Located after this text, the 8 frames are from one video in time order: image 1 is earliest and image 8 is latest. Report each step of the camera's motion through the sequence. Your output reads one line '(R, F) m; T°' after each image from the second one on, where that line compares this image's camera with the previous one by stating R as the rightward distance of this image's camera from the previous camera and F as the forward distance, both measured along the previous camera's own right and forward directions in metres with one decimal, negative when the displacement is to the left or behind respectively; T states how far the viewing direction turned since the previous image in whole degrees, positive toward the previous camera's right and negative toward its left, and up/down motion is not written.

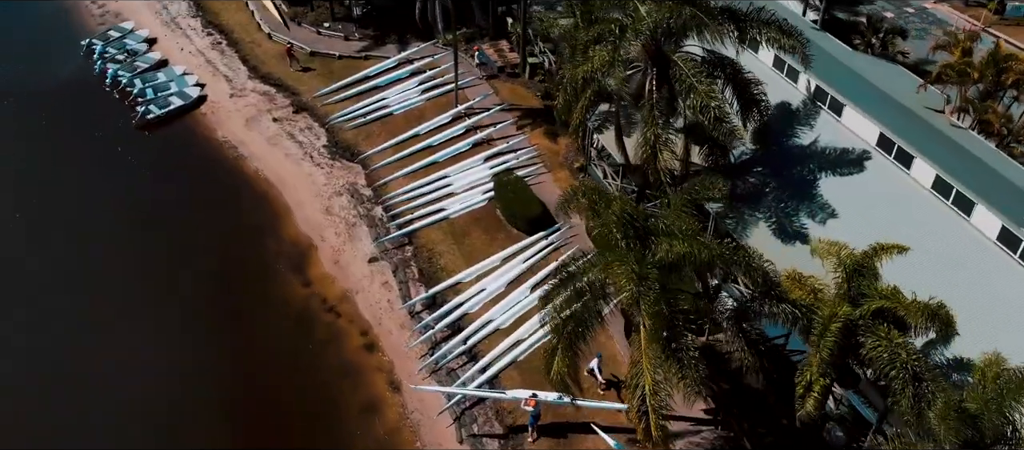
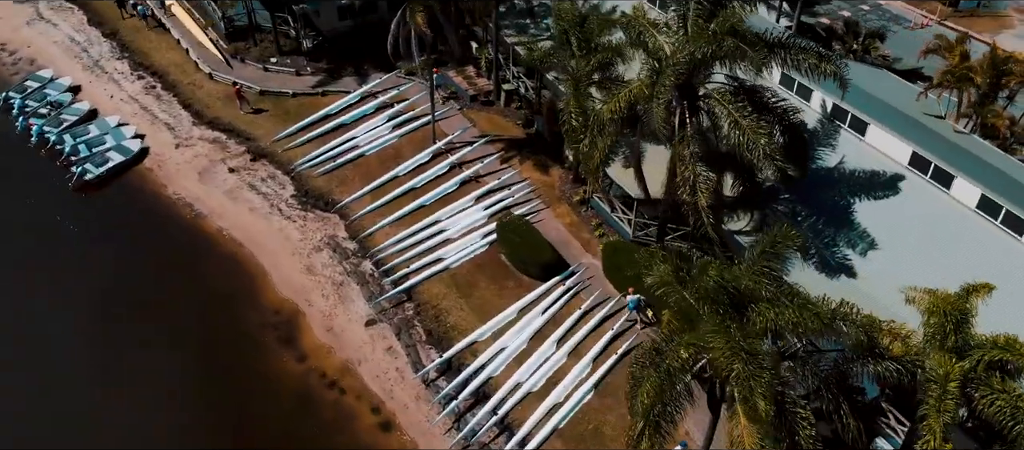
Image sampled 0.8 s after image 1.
(-3.1, +2.4) m; +6°
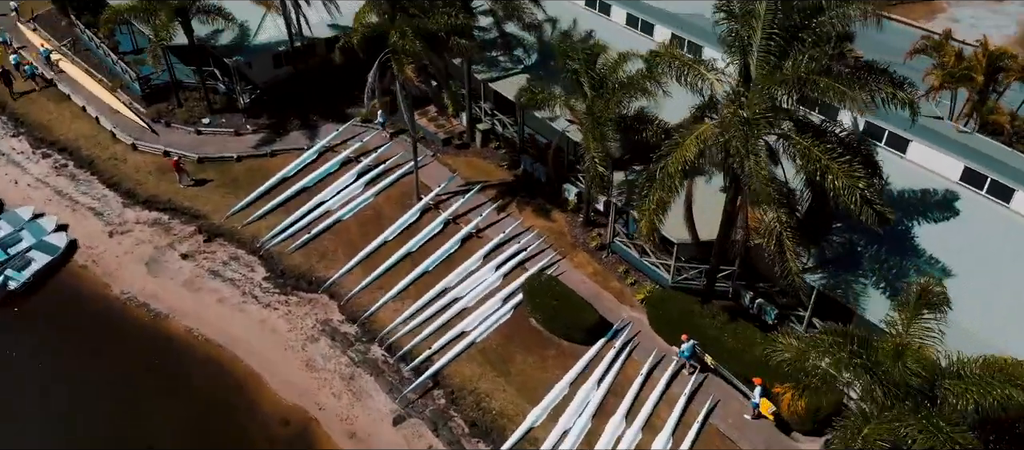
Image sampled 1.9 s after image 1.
(-4.4, +3.1) m; +9°
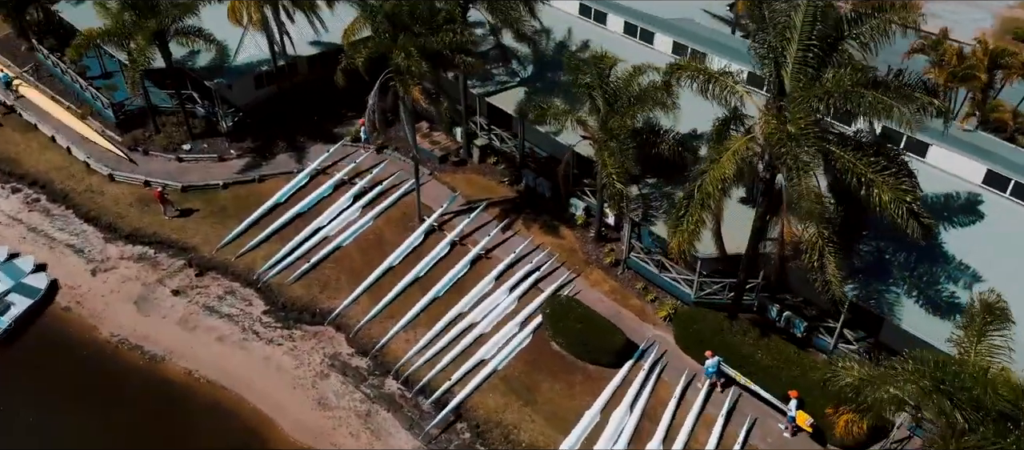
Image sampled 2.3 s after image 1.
(-1.8, +1.0) m; +3°
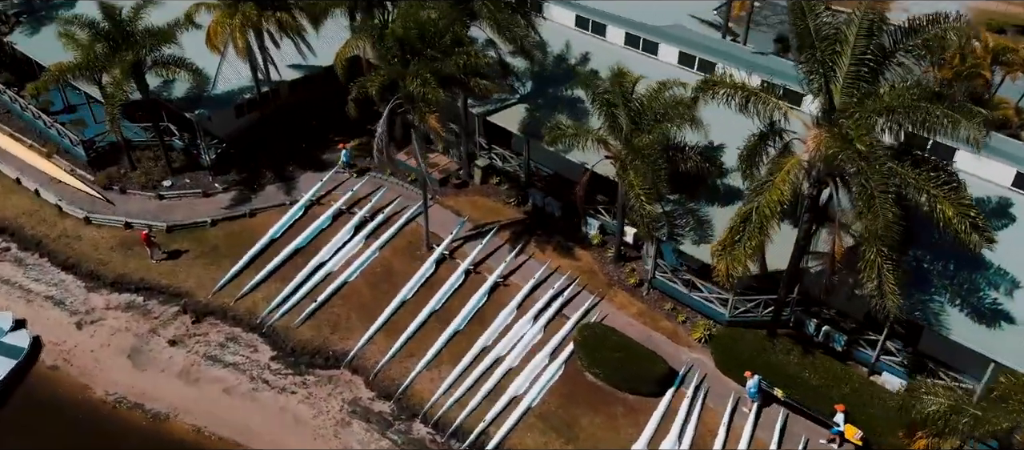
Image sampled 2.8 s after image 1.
(-2.3, +1.2) m; +4°
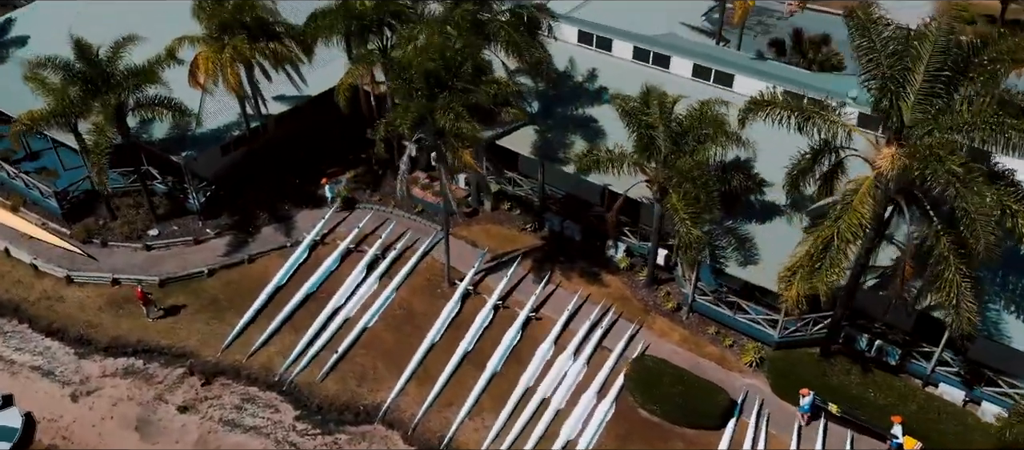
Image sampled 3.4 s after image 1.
(-2.9, +1.4) m; +5°
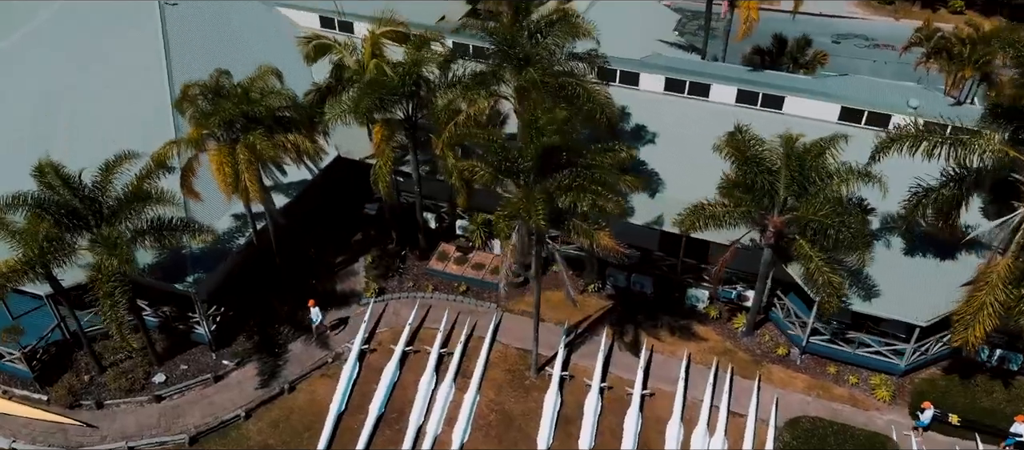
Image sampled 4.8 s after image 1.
(-6.9, +3.5) m; +12°
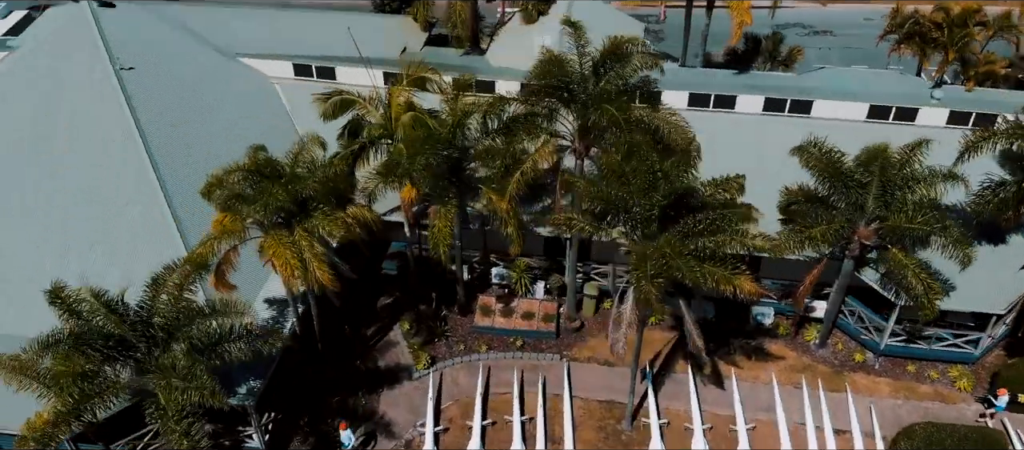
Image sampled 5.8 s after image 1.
(-5.5, +2.3) m; +10°
